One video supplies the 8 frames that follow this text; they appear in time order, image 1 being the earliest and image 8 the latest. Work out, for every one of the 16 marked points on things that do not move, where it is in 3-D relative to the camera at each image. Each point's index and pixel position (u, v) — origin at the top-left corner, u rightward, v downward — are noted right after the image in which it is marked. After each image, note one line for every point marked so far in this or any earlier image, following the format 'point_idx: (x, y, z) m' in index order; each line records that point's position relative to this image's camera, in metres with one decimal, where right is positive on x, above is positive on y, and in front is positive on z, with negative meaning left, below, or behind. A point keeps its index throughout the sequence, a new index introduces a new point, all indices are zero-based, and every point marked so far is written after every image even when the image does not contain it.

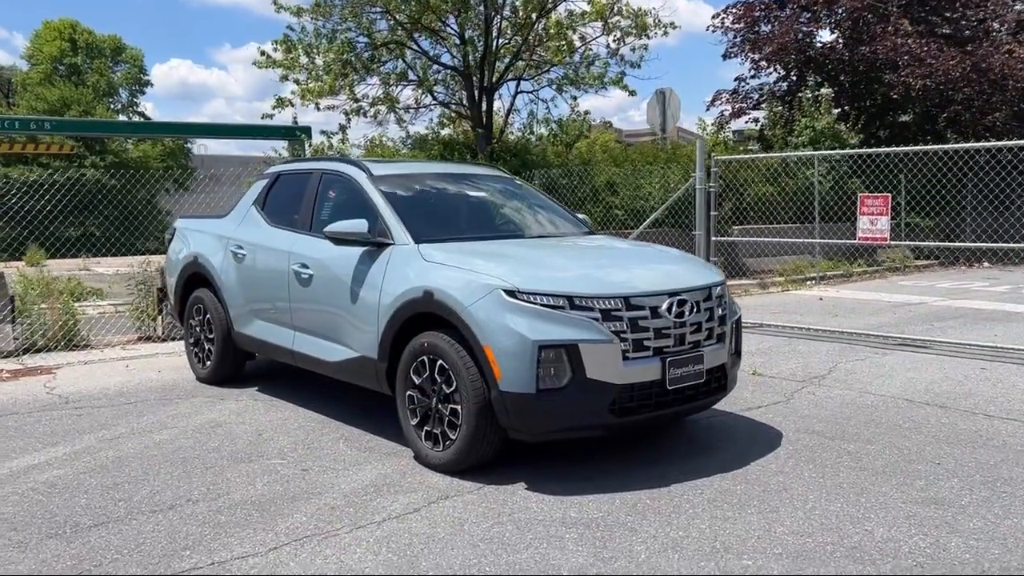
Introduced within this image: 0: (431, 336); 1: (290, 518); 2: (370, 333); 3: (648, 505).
0: (-0.5, -0.3, +4.9) m
1: (-1.1, -1.1, +4.3) m
2: (-0.9, -0.3, +5.3) m
3: (+0.7, -1.1, +4.4) m
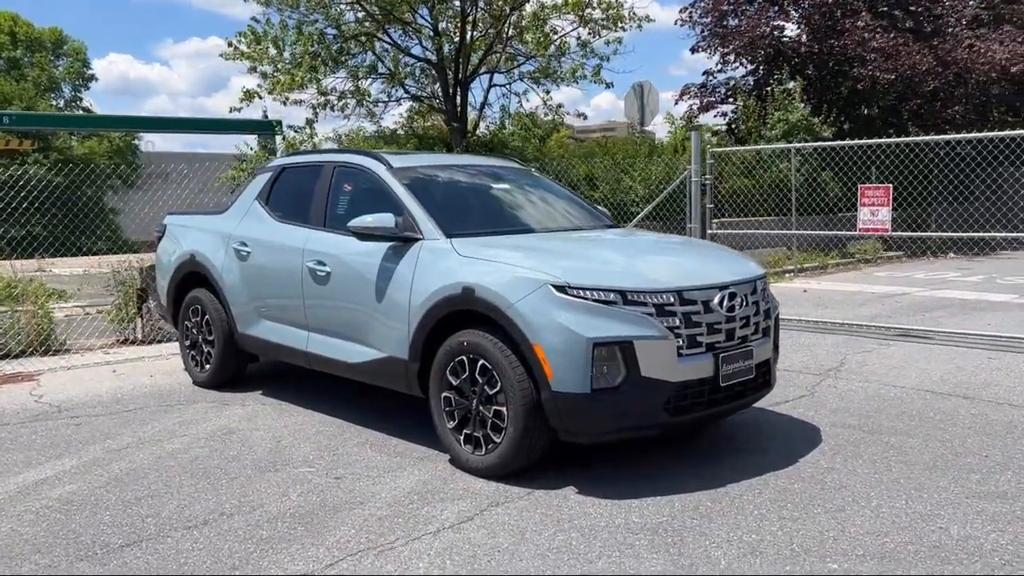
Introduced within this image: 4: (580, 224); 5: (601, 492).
0: (-0.2, -0.3, +4.7) m
1: (-0.8, -1.1, +4.0) m
2: (-0.6, -0.3, +5.1) m
3: (+1.0, -1.1, +4.2) m
4: (+0.1, +0.6, +5.9) m
5: (+0.5, -1.0, +4.4) m
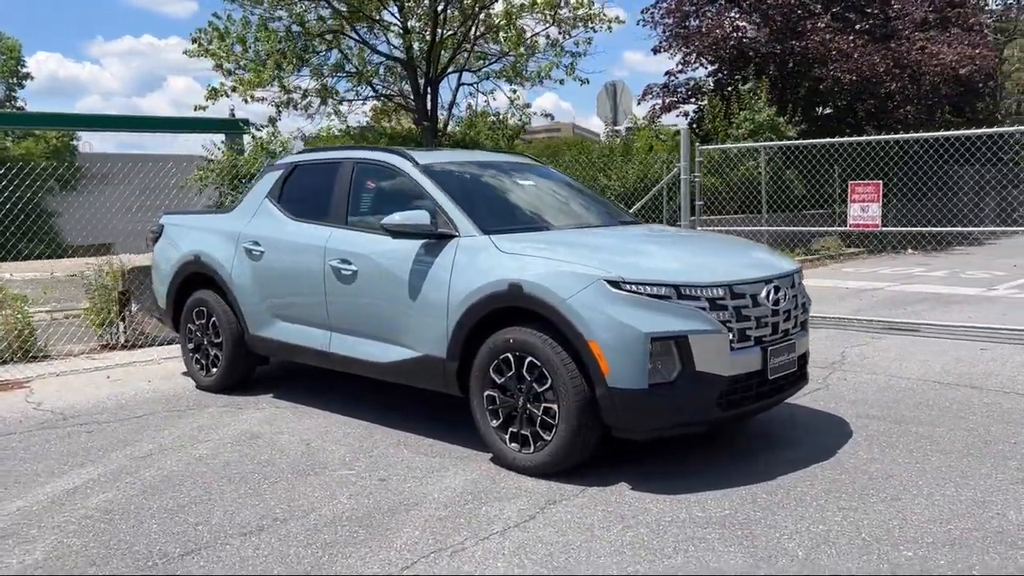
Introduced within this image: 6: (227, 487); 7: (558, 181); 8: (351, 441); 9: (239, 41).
0: (0.0, -0.2, +4.6) m
1: (-0.5, -1.1, +3.9) m
2: (-0.4, -0.2, +5.0) m
3: (+1.3, -1.0, +4.2) m
4: (+0.3, +0.6, +5.9) m
5: (+0.7, -1.0, +4.4) m
6: (-1.5, -1.0, +4.6) m
7: (+0.2, +0.8, +6.2) m
8: (-1.0, -0.9, +5.4) m
9: (-5.7, +5.2, +18.4) m
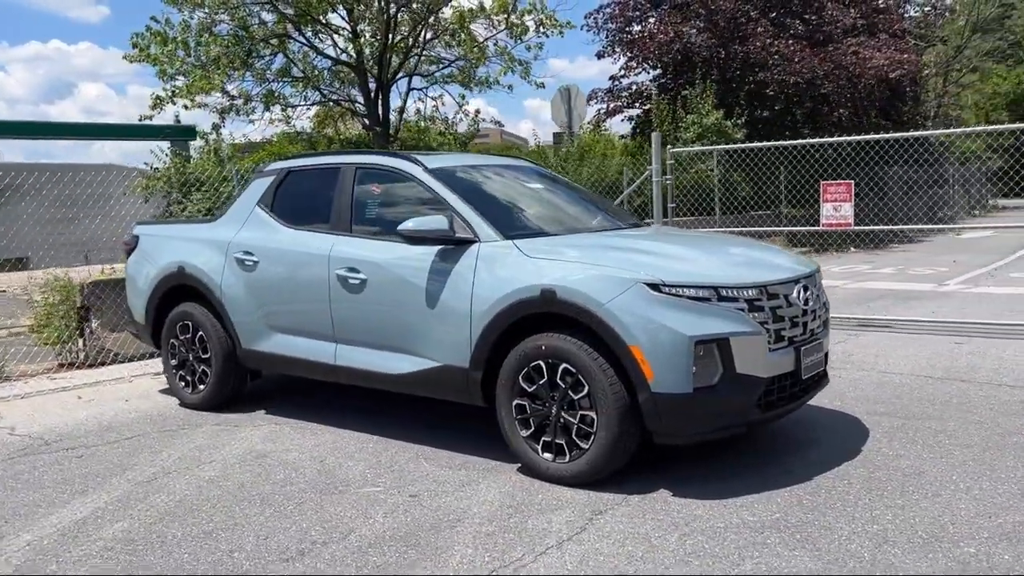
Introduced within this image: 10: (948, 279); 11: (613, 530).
0: (+0.2, -0.3, +4.5) m
1: (-0.2, -1.1, +3.8) m
2: (-0.3, -0.3, +4.9) m
3: (+1.5, -1.0, +4.2) m
4: (+0.4, +0.6, +5.8) m
5: (+0.9, -1.0, +4.4) m
6: (-1.3, -1.1, +4.3) m
7: (+0.2, +0.8, +6.1) m
8: (-0.9, -1.0, +5.2) m
9: (-6.8, +5.0, +17.8) m
10: (+7.2, +0.1, +14.4) m
11: (+0.5, -1.1, +3.9) m
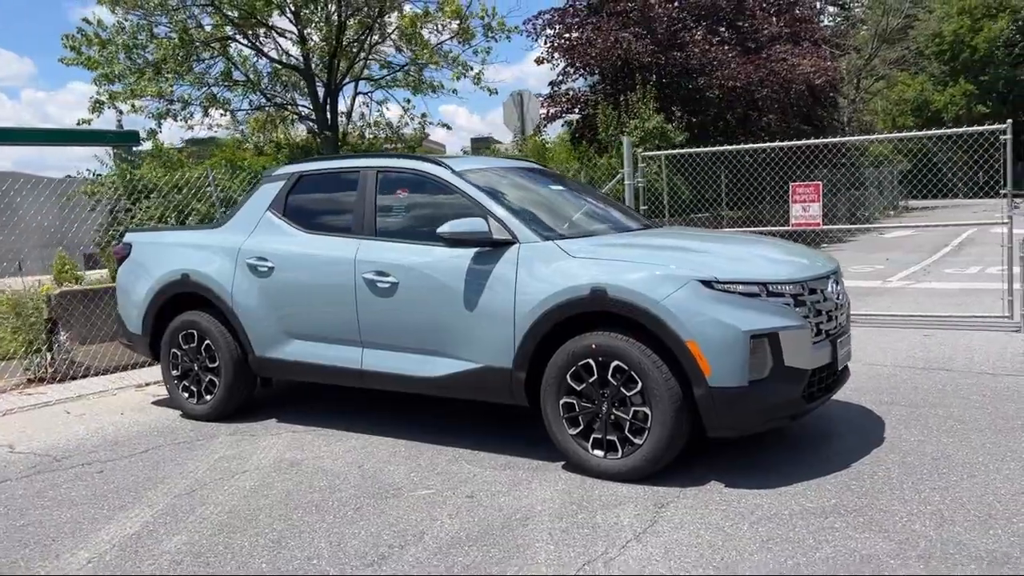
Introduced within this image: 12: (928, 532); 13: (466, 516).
0: (+0.5, -0.3, +4.6) m
1: (+0.1, -1.1, +3.8) m
2: (-0.1, -0.3, +4.9) m
3: (+1.8, -1.0, +4.4) m
4: (+0.5, +0.6, +5.9) m
5: (+1.2, -1.0, +4.5) m
6: (-1.0, -1.1, +4.3) m
7: (+0.3, +0.8, +6.2) m
8: (-0.6, -1.0, +5.1) m
9: (-7.8, +4.7, +17.3) m
10: (+6.5, +0.2, +15.0) m
11: (+0.8, -1.1, +4.0) m
12: (+1.8, -1.1, +3.8) m
13: (-0.2, -1.1, +4.2) m
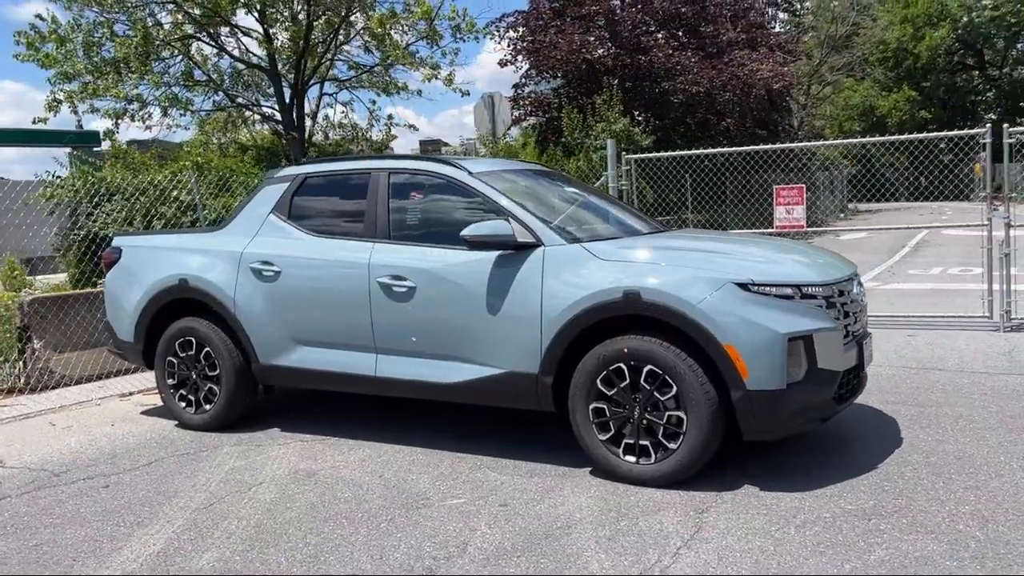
0: (+0.6, -0.3, +4.5) m
1: (+0.3, -1.1, +3.7) m
2: (+0.1, -0.3, +4.8) m
3: (+1.9, -1.0, +4.4) m
4: (+0.6, +0.5, +5.9) m
5: (+1.4, -1.0, +4.5) m
6: (-0.8, -1.1, +4.1) m
7: (+0.4, +0.7, +6.2) m
8: (-0.5, -1.0, +5.0) m
9: (-8.4, +4.6, +16.7) m
10: (+6.0, +0.2, +15.3) m
11: (+1.0, -1.1, +4.0) m
12: (+2.0, -1.1, +3.8) m
13: (0.0, -1.1, +4.1) m
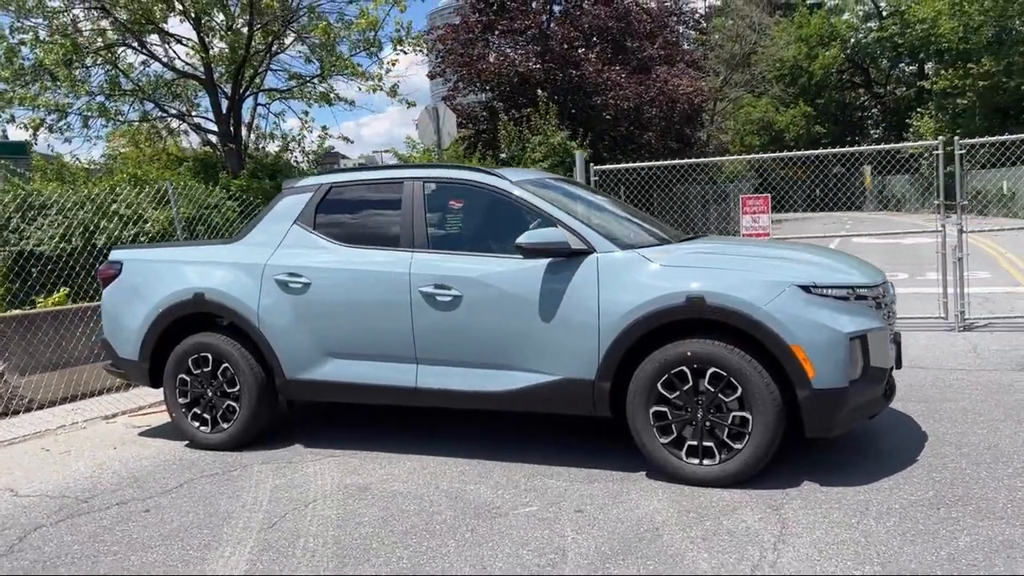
0: (+1.0, -0.3, +4.6) m
1: (+0.8, -1.2, +3.8) m
2: (+0.4, -0.3, +4.9) m
3: (+2.3, -1.0, +4.7) m
4: (+0.8, +0.5, +5.9) m
5: (+1.7, -1.0, +4.7) m
6: (-0.4, -1.2, +4.1) m
7: (+0.5, +0.7, +6.2) m
8: (-0.2, -1.1, +5.0) m
9: (-9.4, +4.3, +15.8) m
10: (+5.1, +0.1, +16.0) m
11: (+1.4, -1.1, +4.1) m
12: (+2.4, -1.1, +4.1) m
13: (+0.4, -1.1, +4.1) m
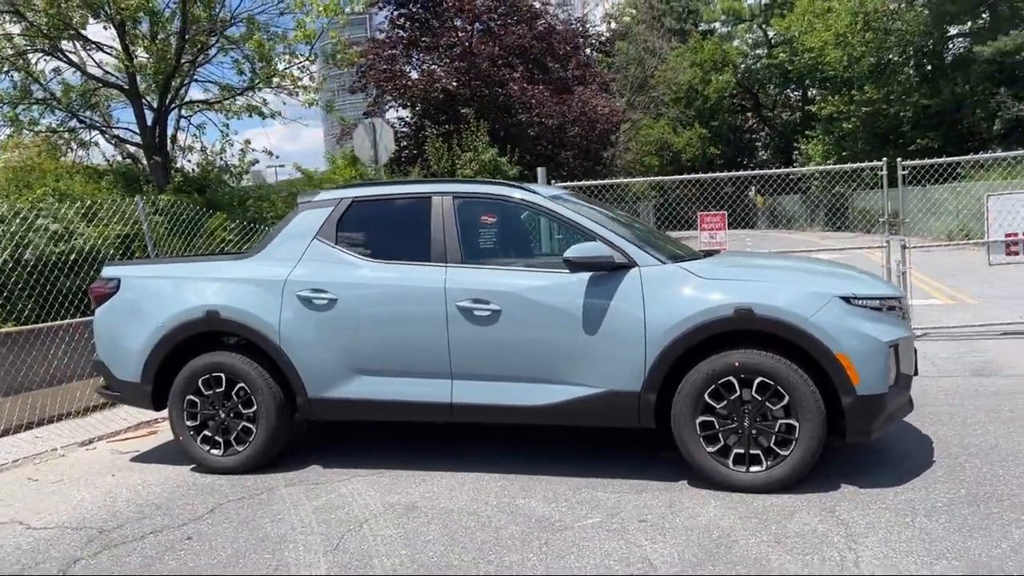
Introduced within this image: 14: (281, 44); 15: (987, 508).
0: (+1.3, -0.4, +4.8) m
1: (+1.2, -1.2, +3.9) m
2: (+0.7, -0.4, +4.9) m
3: (+2.6, -1.1, +5.0) m
4: (+0.9, +0.4, +6.1) m
5: (+2.0, -1.1, +4.9) m
6: (0.0, -1.3, +4.0) m
7: (+0.6, +0.6, +6.3) m
8: (+0.1, -1.2, +5.0) m
9: (-10.5, +3.9, +14.7) m
10: (+4.0, -0.2, +16.5) m
11: (+1.8, -1.2, +4.3) m
12: (+2.8, -1.1, +4.4) m
13: (+0.7, -1.2, +4.2) m
14: (-4.5, +4.6, +16.3) m
15: (+2.4, -1.1, +4.4) m
